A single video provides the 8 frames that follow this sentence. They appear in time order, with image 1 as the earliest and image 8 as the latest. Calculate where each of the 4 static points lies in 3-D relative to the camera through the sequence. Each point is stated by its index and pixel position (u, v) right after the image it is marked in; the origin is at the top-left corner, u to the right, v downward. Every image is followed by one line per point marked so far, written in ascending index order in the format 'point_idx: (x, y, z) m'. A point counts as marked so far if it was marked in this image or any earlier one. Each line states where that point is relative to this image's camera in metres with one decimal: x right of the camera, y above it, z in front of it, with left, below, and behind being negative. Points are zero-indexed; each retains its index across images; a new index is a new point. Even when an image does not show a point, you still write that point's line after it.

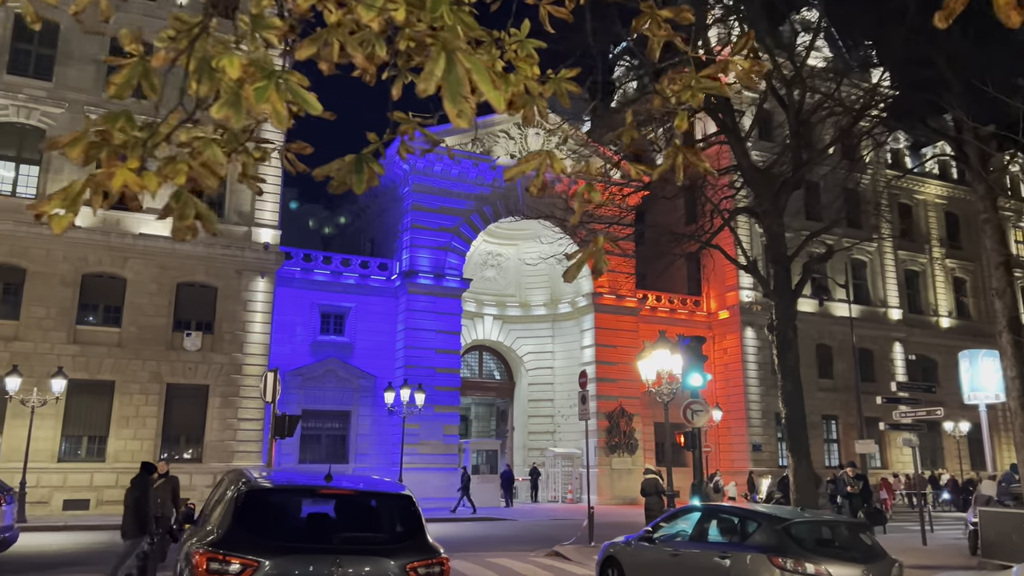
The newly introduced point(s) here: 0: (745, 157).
0: (+3.7, +2.1, +12.0) m
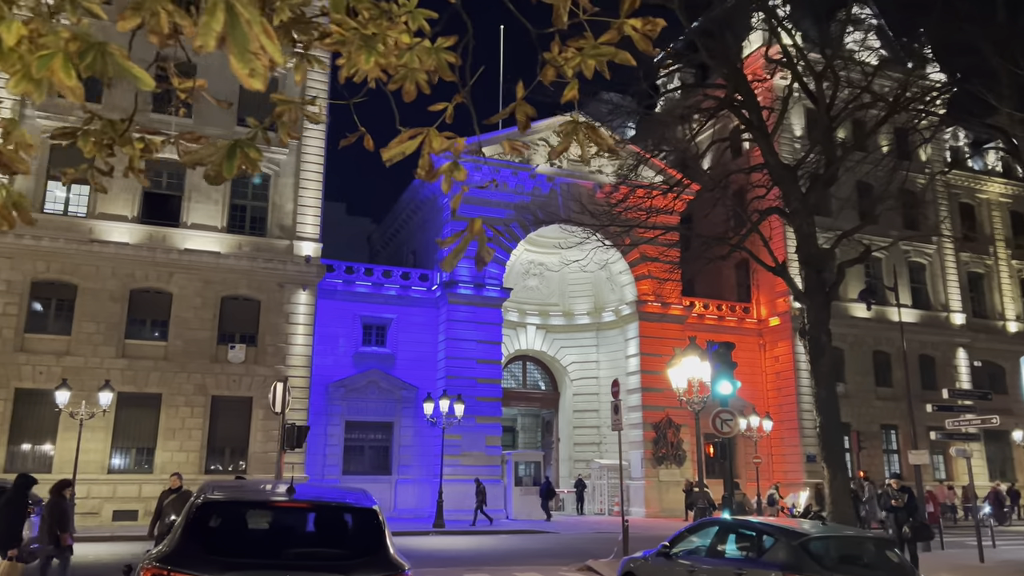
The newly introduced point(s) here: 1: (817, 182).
0: (+3.9, +2.0, +11.5) m
1: (+4.6, +1.6, +11.5) m
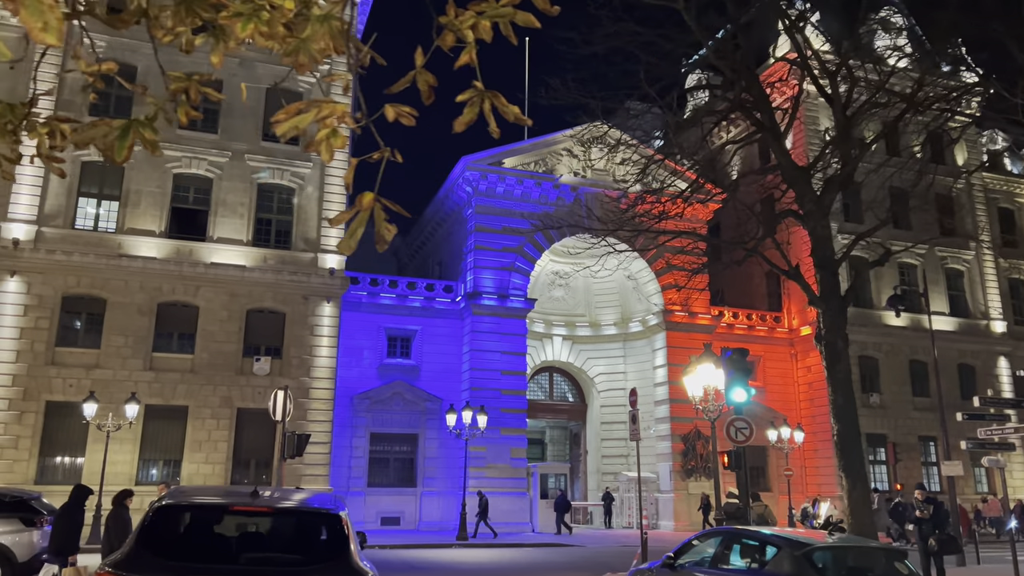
0: (+4.0, +2.0, +11.2) m
1: (+4.7, +1.5, +11.2) m
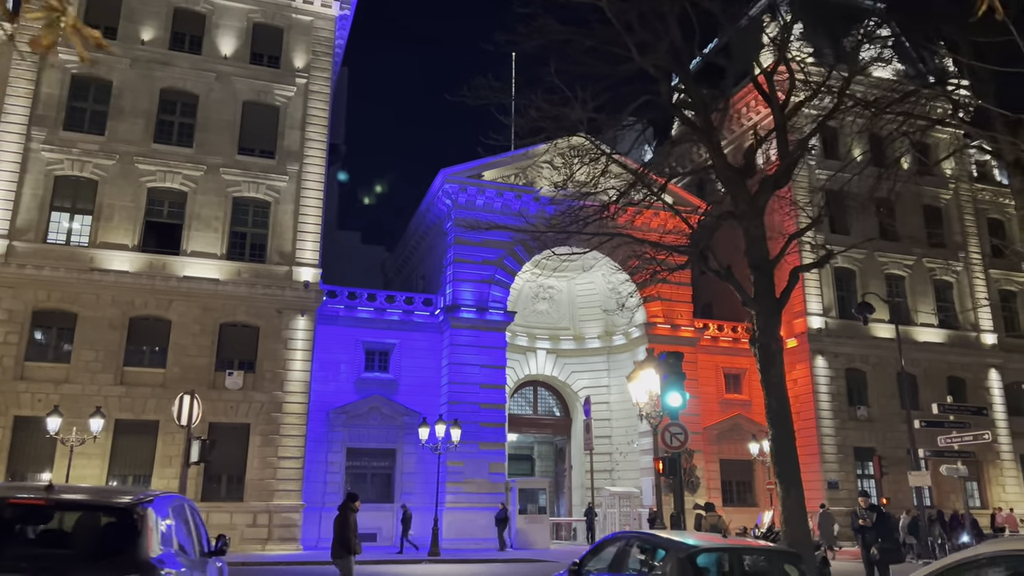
0: (+3.0, +1.9, +11.0) m
1: (+3.7, +1.5, +11.0) m
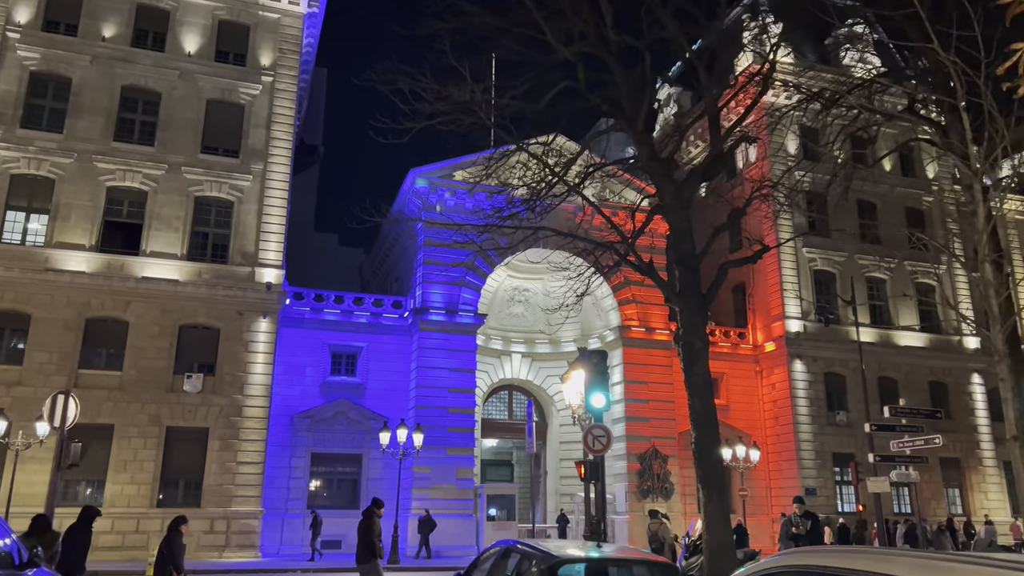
0: (+1.9, +2.0, +10.5) m
1: (+2.6, +1.6, +10.5) m
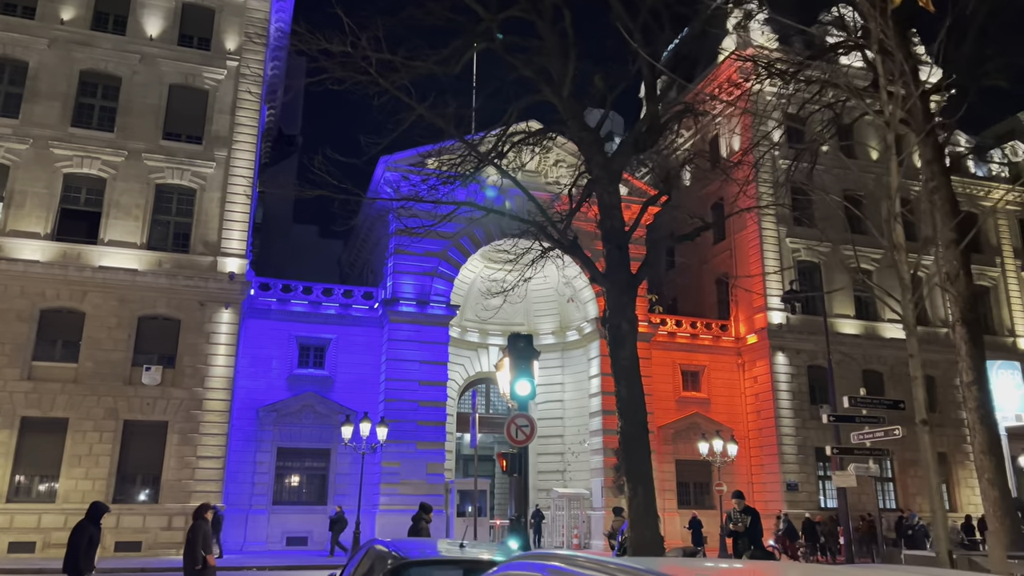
0: (+0.9, +2.2, +9.8) m
1: (+1.5, +1.8, +9.7) m
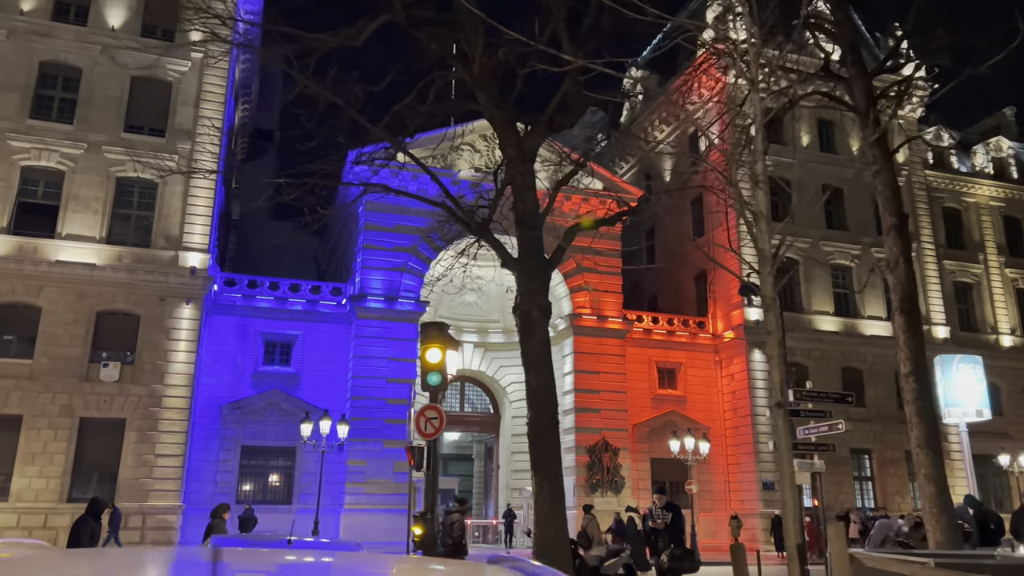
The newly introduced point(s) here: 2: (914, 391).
0: (-0.2, +2.4, +9.3) m
1: (+0.5, +2.0, +9.3) m
2: (+5.1, -1.3, +9.8) m
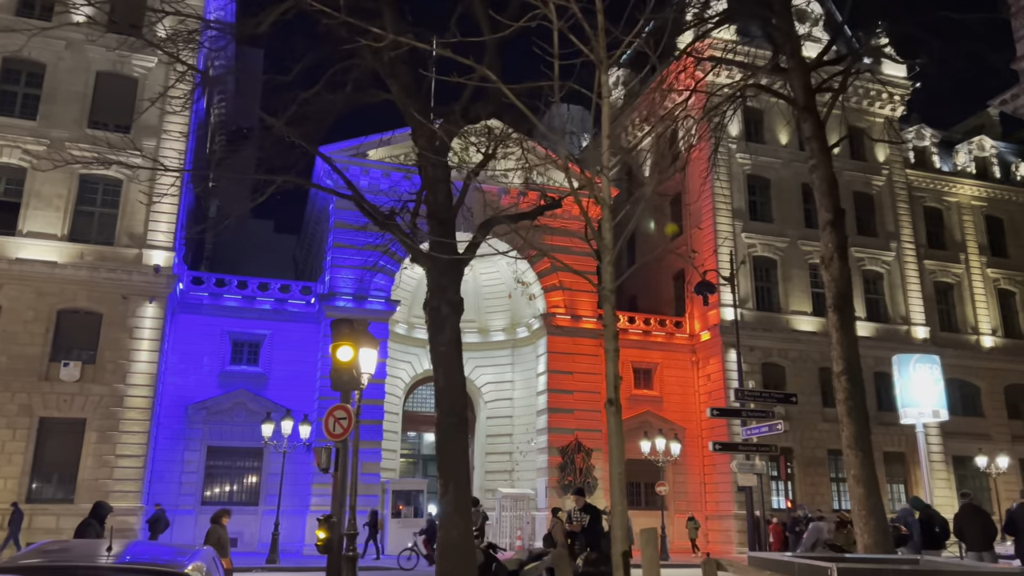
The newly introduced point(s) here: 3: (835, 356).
0: (-1.2, +2.5, +9.0) m
1: (-0.5, +2.1, +9.0) m
2: (+4.1, -1.3, +9.5) m
3: (+4.1, -0.9, +9.7) m
